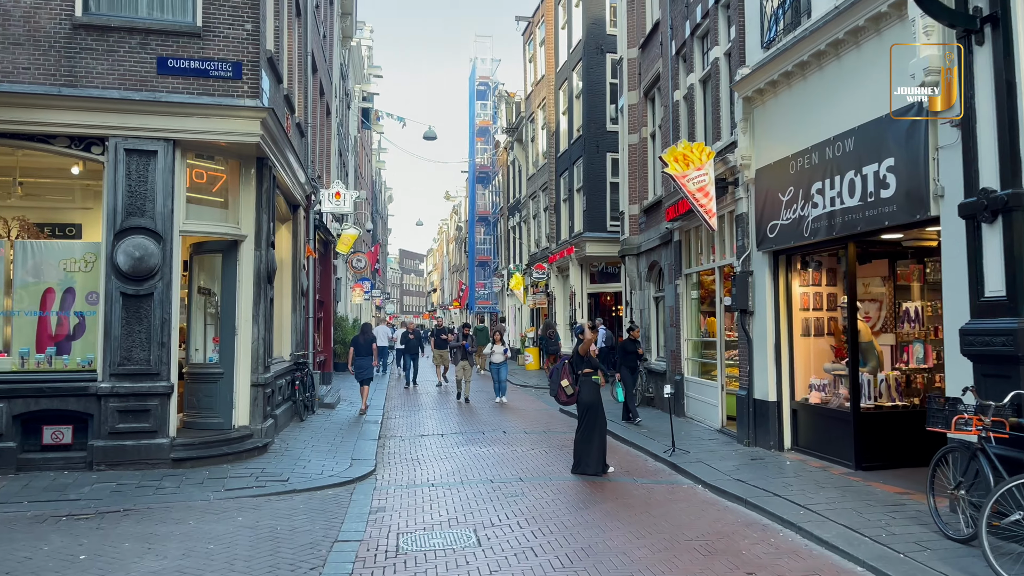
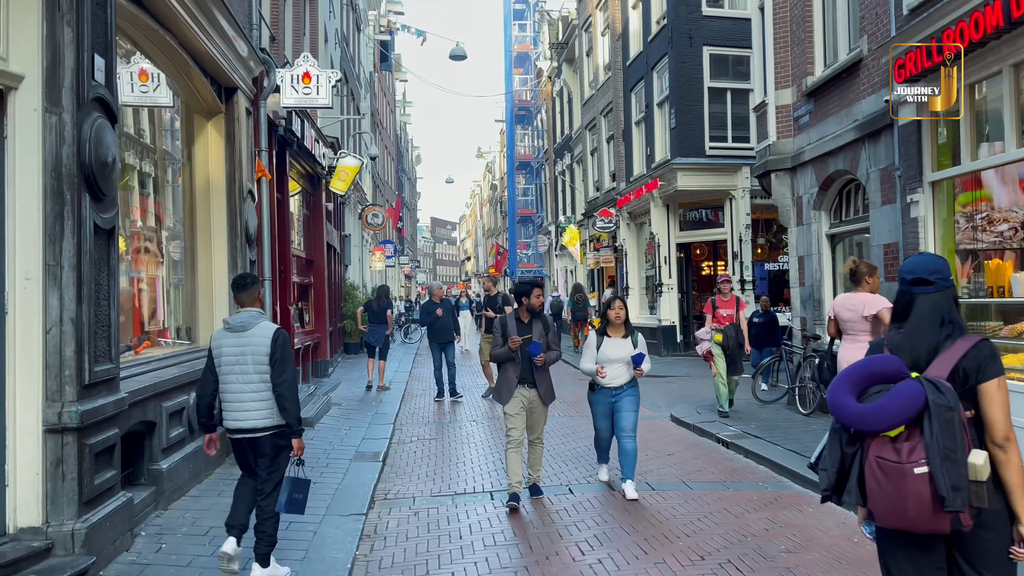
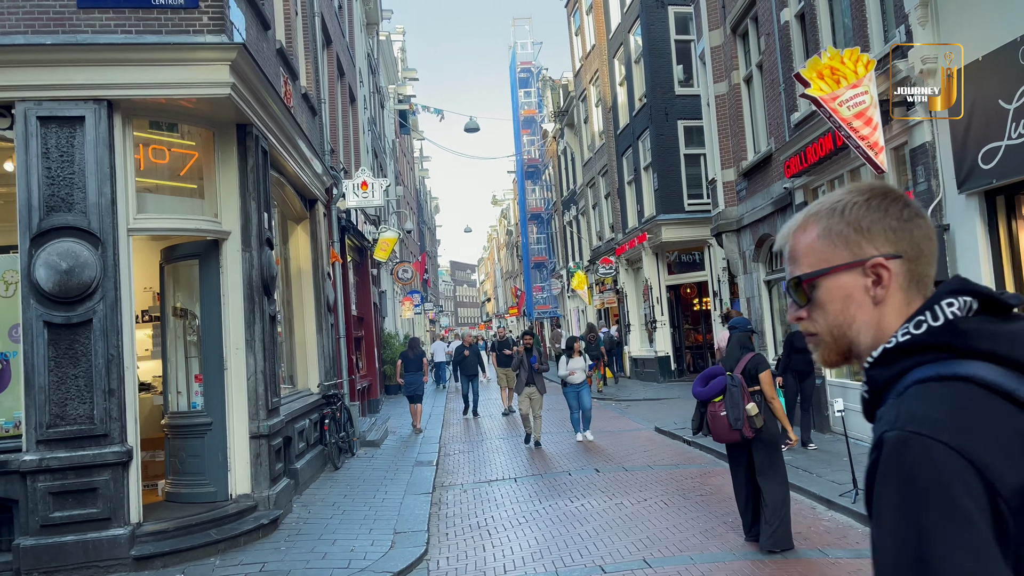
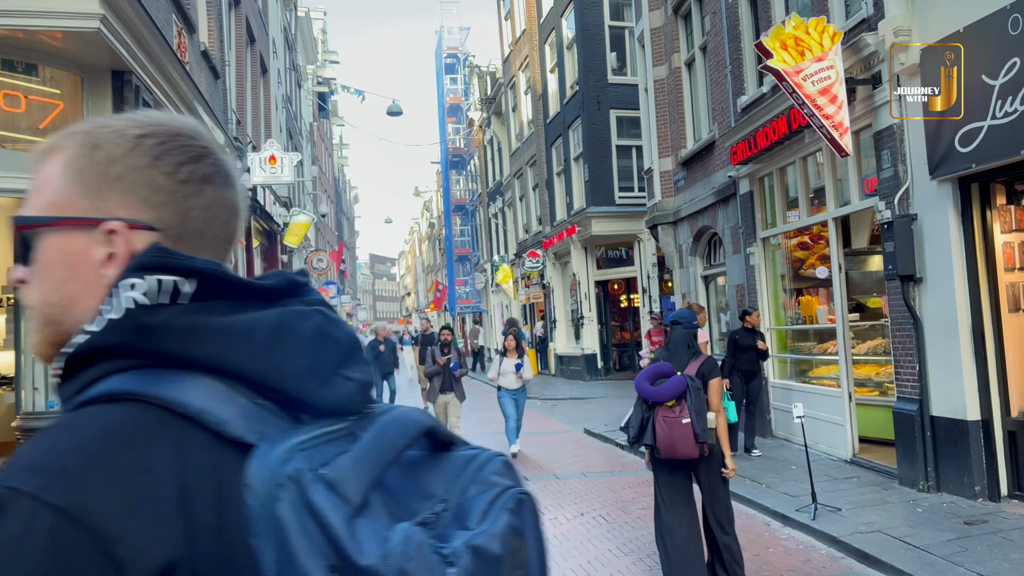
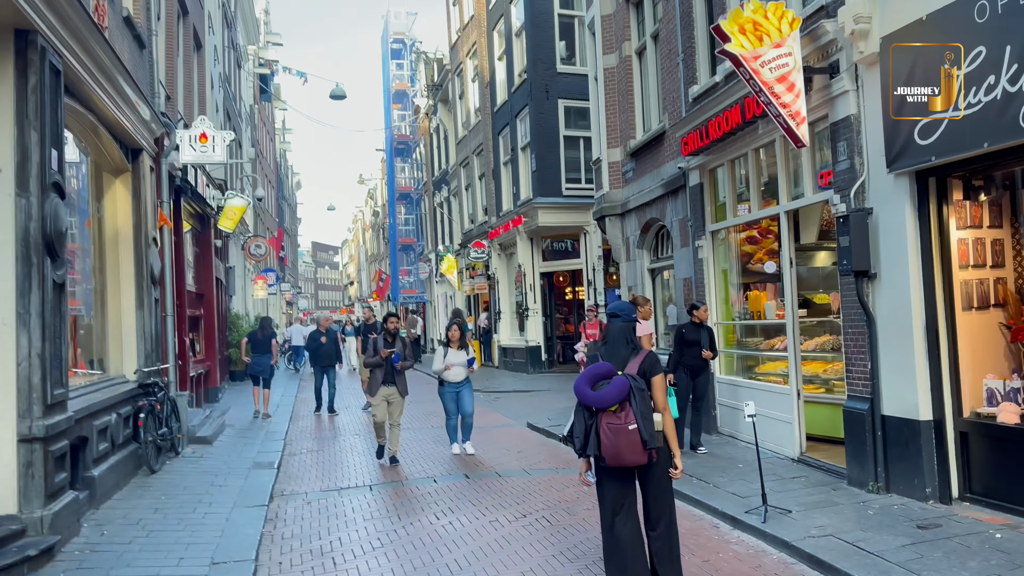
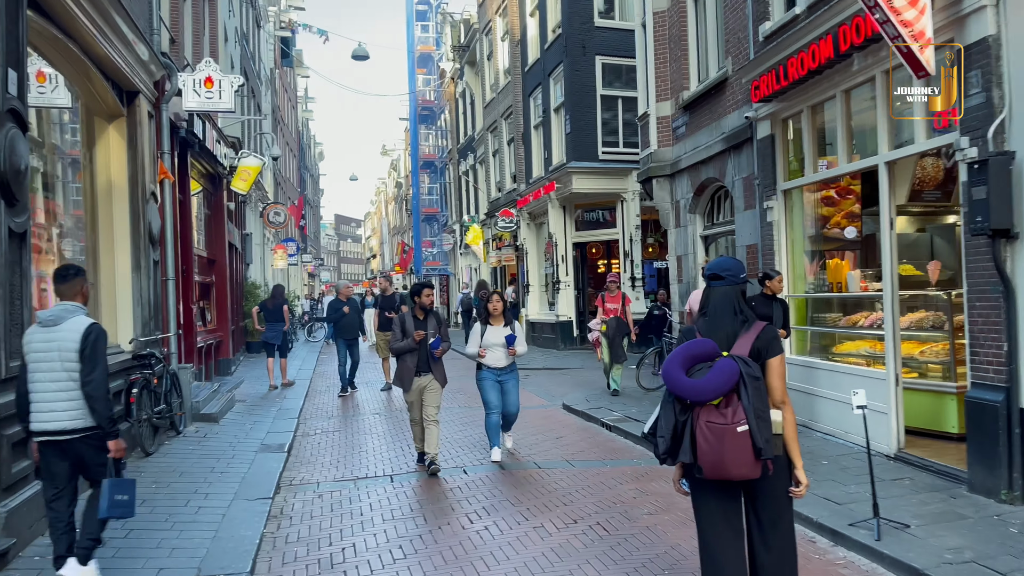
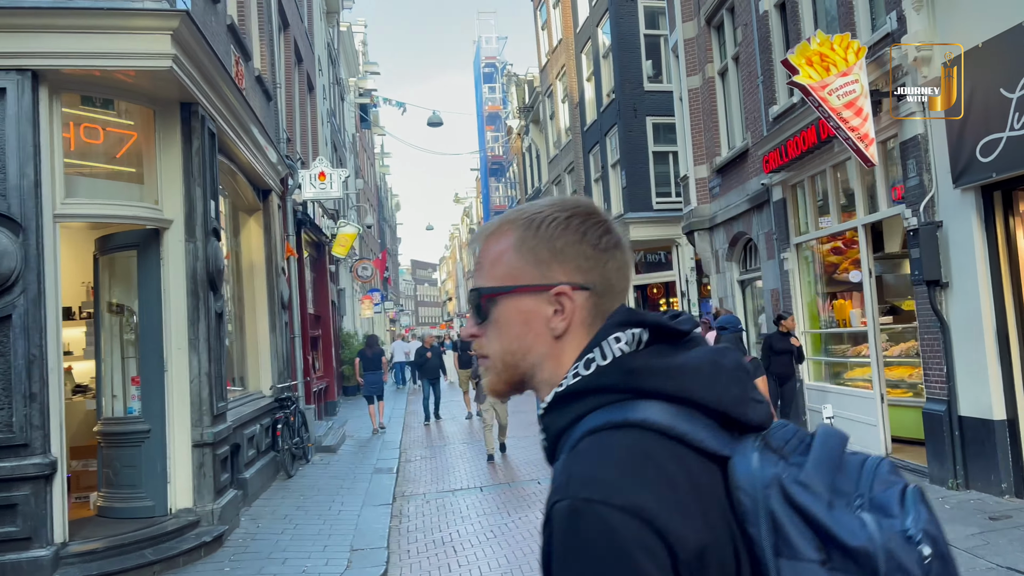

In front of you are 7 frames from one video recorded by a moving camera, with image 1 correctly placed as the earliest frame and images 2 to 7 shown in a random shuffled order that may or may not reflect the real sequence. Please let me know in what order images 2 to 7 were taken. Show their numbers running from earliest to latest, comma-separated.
3, 7, 4, 5, 6, 2
